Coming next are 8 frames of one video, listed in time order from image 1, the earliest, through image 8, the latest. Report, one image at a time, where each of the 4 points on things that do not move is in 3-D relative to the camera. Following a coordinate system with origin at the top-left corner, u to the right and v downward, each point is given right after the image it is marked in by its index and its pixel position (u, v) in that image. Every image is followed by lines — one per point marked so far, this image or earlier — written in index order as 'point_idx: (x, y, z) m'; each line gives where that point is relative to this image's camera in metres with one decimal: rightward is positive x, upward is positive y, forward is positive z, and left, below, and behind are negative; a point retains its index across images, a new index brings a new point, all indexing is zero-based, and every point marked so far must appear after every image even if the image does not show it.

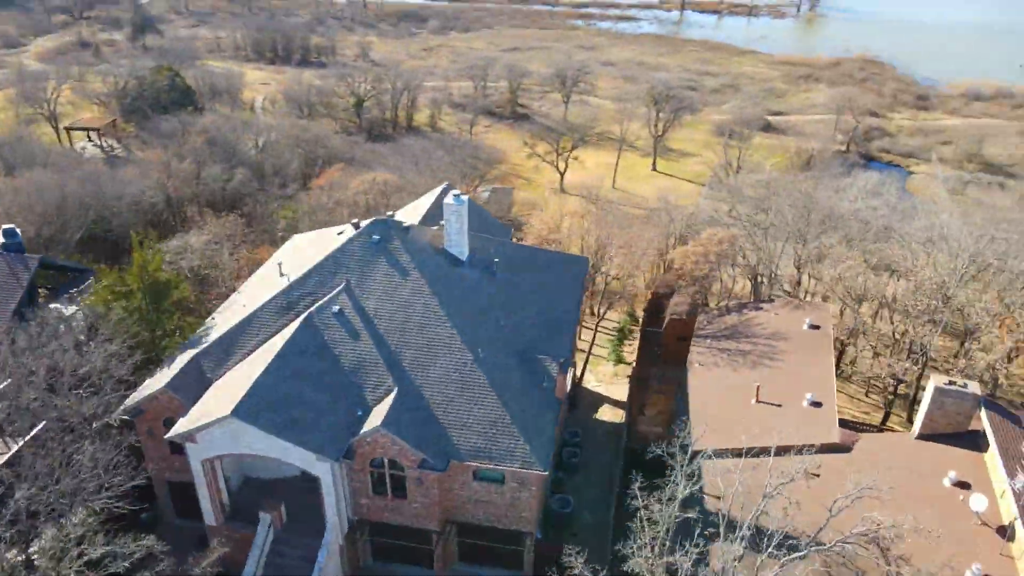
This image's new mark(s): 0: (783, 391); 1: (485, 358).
0: (+7.4, -2.8, +19.8) m
1: (-0.6, -1.7, +17.5) m
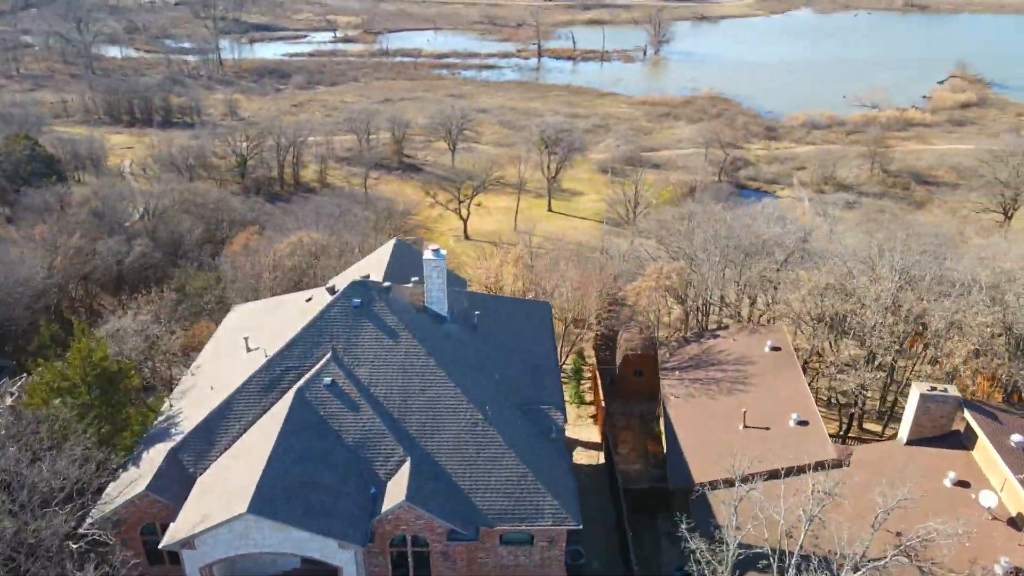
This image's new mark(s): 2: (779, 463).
0: (+7.2, -3.5, +20.5) m
1: (-0.4, -3.0, +16.9) m
2: (+6.9, -4.5, +18.6) m
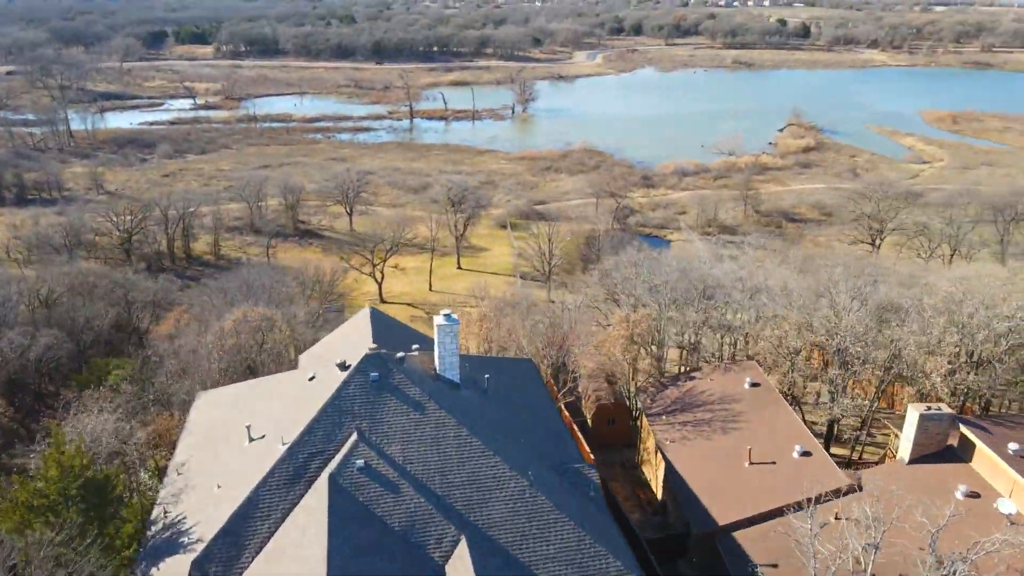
0: (+7.4, -4.7, +21.2) m
1: (+0.5, -4.3, +16.4) m
2: (+7.6, -5.5, +19.3) m
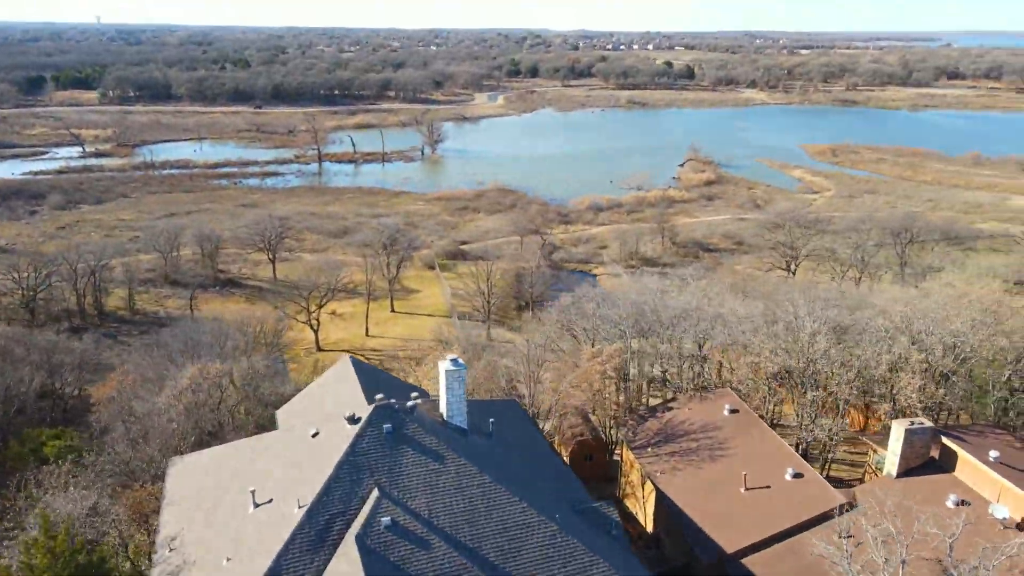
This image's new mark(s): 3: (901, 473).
0: (+7.4, -5.5, +21.7) m
1: (+1.1, -5.2, +16.1) m
2: (+7.8, -6.2, +19.8) m
3: (+10.6, -5.1, +20.0) m
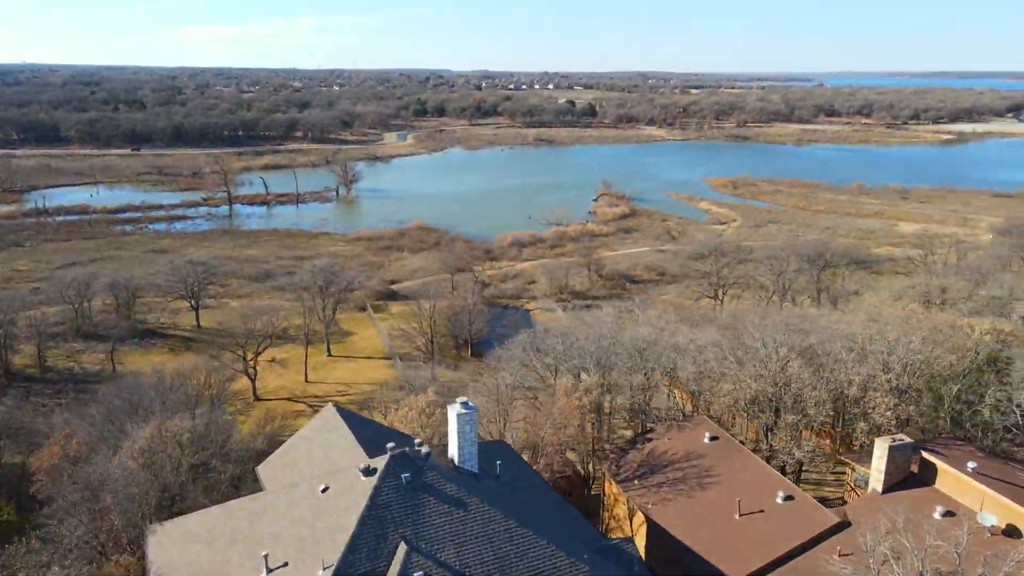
0: (+7.2, -6.4, +22.2) m
1: (+1.7, -6.0, +15.9) m
2: (+8.0, -7.0, +20.3) m
3: (+10.7, -5.7, +20.9) m
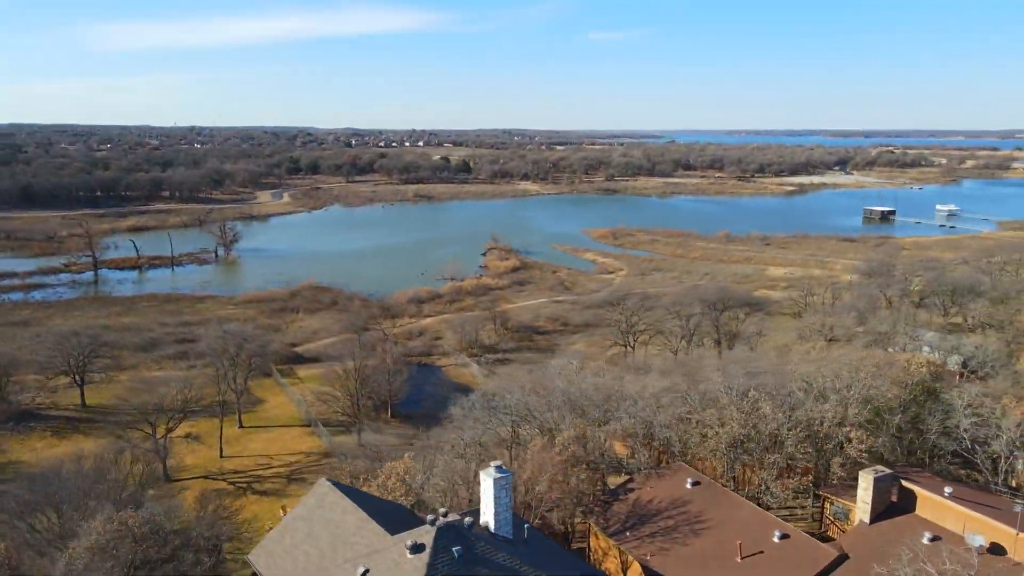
0: (+7.3, -7.9, +22.8) m
1: (+2.9, -7.2, +15.6) m
2: (+8.4, -8.3, +21.0) m
3: (+10.9, -7.0, +22.1) m
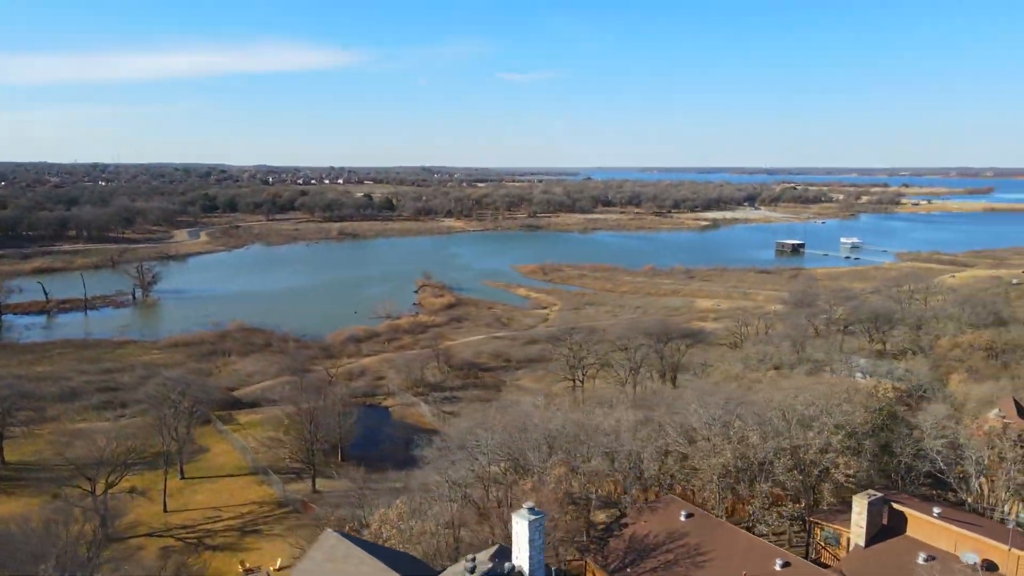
0: (+7.5, -8.9, +23.1) m
1: (+3.8, -7.9, +15.5) m
2: (+8.7, -9.2, +21.4) m
3: (+11.1, -7.9, +22.8) m
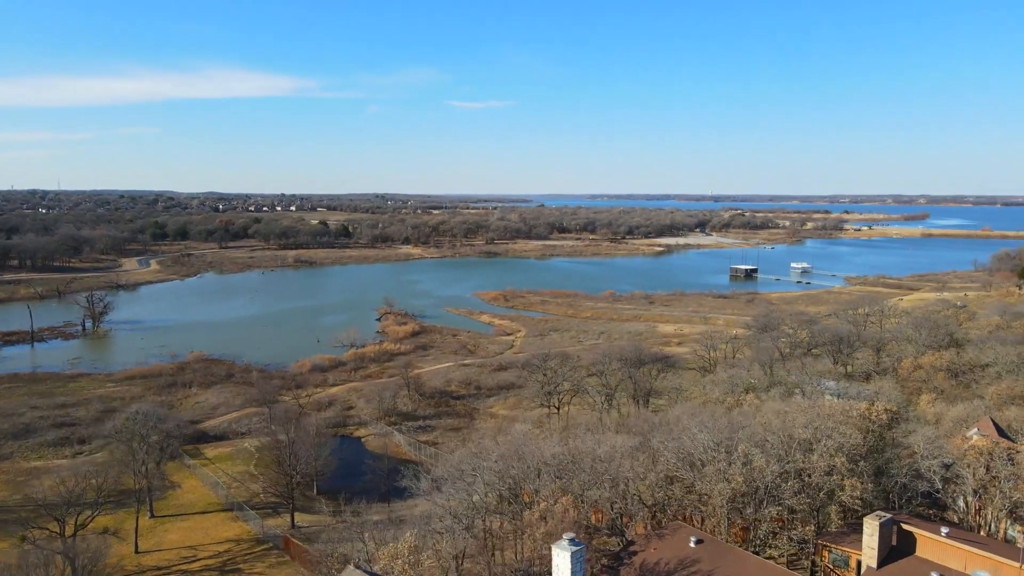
0: (+8.0, -9.7, +23.1) m
1: (+4.8, -8.5, +15.4) m
2: (+9.3, -10.0, +21.5) m
3: (+11.6, -8.7, +23.1) m
